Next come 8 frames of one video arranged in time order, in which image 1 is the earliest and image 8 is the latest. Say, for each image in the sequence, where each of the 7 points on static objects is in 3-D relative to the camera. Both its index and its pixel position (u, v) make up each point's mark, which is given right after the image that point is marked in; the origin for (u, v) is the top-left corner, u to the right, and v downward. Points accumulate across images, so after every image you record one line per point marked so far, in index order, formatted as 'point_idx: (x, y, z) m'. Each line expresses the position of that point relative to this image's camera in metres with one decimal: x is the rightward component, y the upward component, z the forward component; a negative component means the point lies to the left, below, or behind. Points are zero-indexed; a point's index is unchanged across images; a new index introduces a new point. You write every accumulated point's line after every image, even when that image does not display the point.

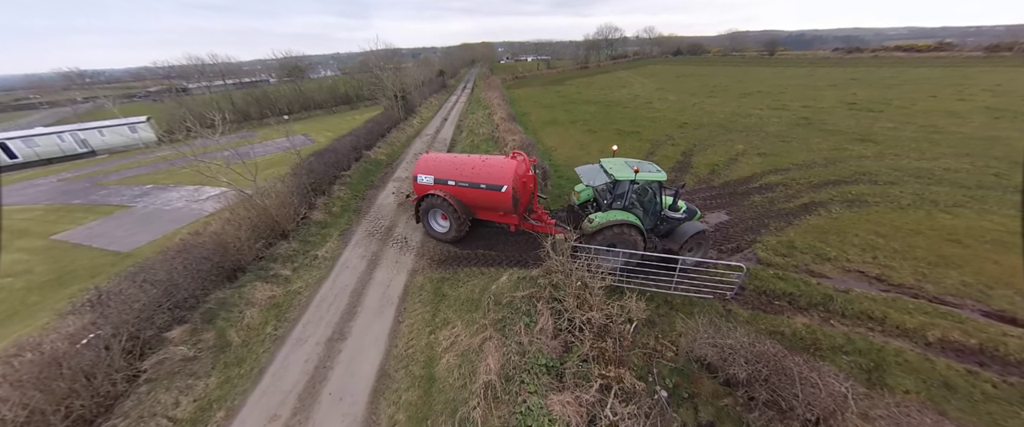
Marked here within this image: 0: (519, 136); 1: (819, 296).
0: (+0.3, +3.8, +13.9) m
1: (+6.2, -1.7, +5.7) m
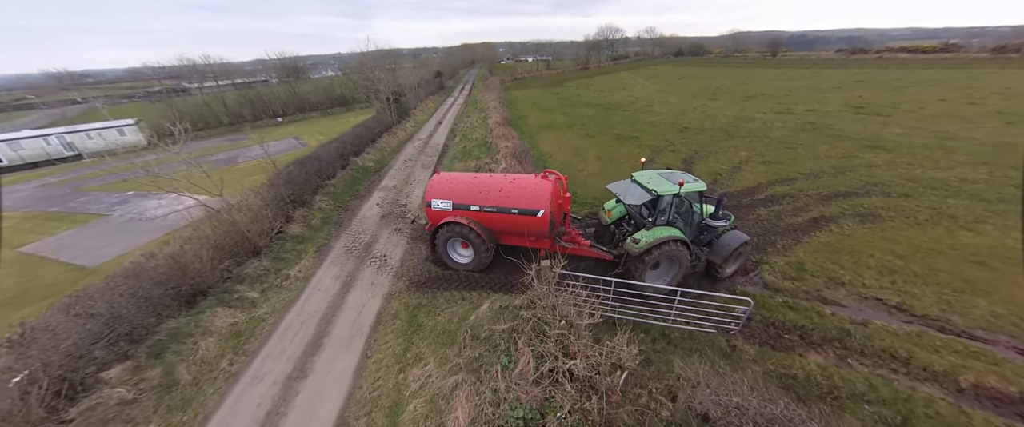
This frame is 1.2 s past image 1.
0: (0.0, +3.4, +13.3) m
1: (+5.9, -2.1, +5.1) m
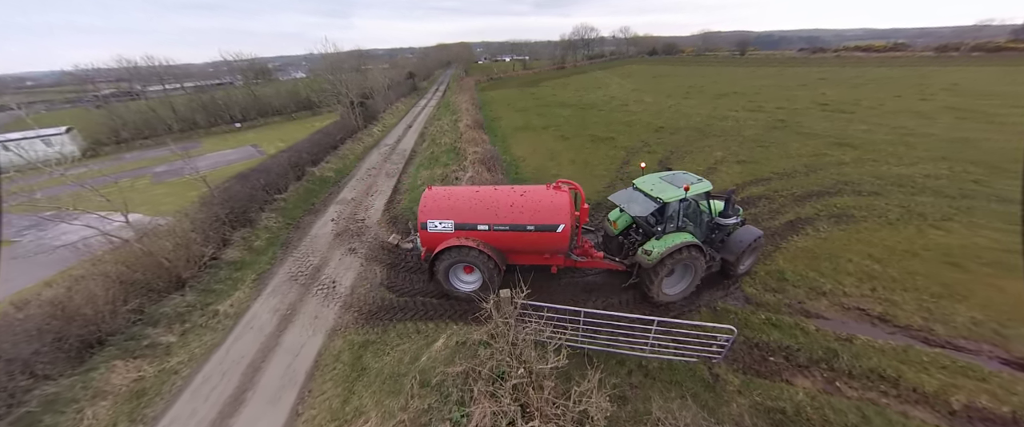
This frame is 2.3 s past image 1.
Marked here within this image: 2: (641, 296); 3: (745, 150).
0: (-1.3, +3.0, +12.6) m
1: (+5.2, -2.3, +4.7) m
2: (+2.9, -1.8, +6.1) m
3: (+11.1, +3.0, +13.4) m
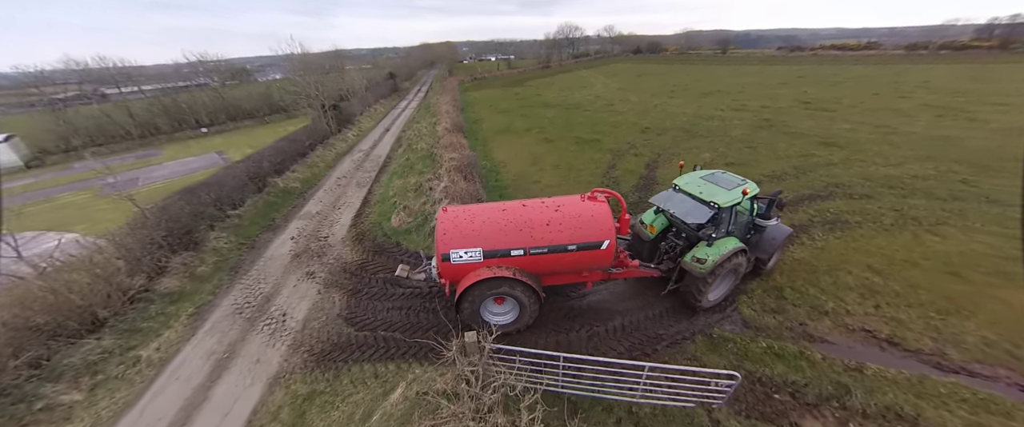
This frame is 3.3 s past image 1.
0: (-2.1, +2.6, +11.8) m
1: (+4.8, -2.6, +4.2) m
2: (+2.4, -2.1, +5.4) m
3: (+10.2, +2.9, +13.1) m
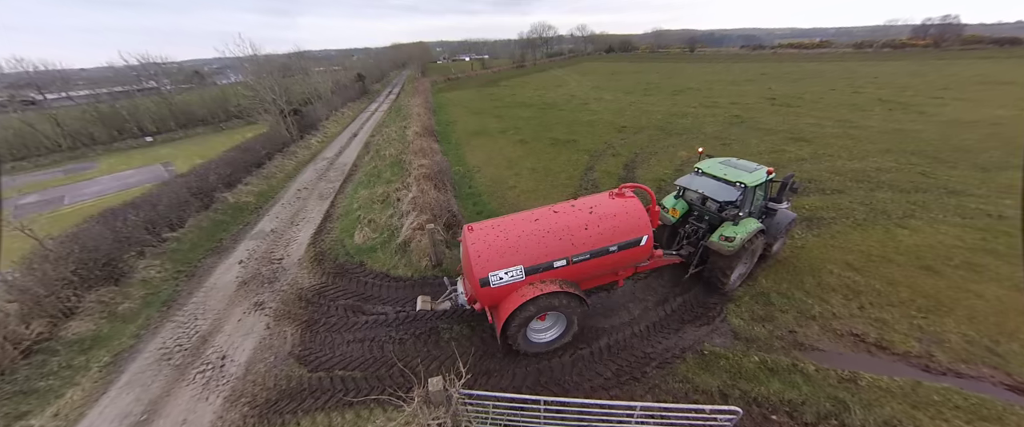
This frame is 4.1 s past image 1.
0: (-3.1, +2.2, +11.1) m
1: (+4.5, -2.7, +4.0) m
2: (+2.0, -2.3, +5.0) m
3: (+9.1, +3.0, +13.2) m
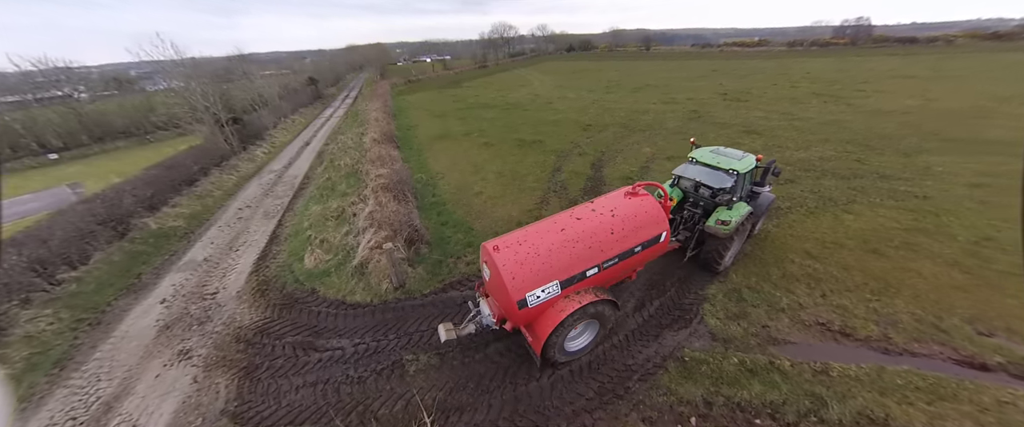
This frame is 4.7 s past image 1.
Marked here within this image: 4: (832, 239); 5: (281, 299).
0: (-4.3, +1.7, +10.4) m
1: (+4.1, -2.6, +3.9) m
2: (+1.5, -2.4, +4.8) m
3: (+7.6, +3.3, +13.5) m
4: (+8.1, -0.7, +7.1) m
5: (-5.2, -1.9, +6.3) m
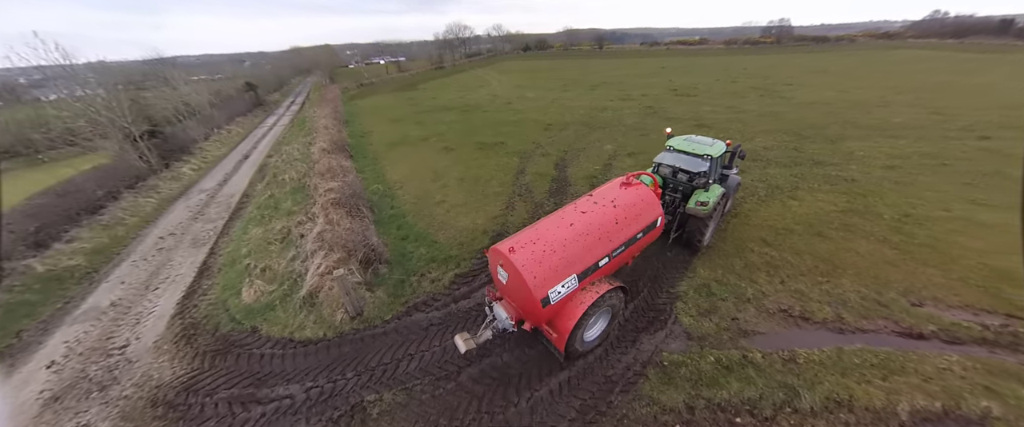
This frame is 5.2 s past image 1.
0: (-5.6, +1.2, +9.5) m
1: (+3.8, -2.5, +4.0) m
2: (+1.1, -2.5, +4.6) m
3: (+5.8, +3.6, +13.9) m
4: (+7.3, -0.3, +7.5) m
5: (-5.7, -2.5, +5.4) m
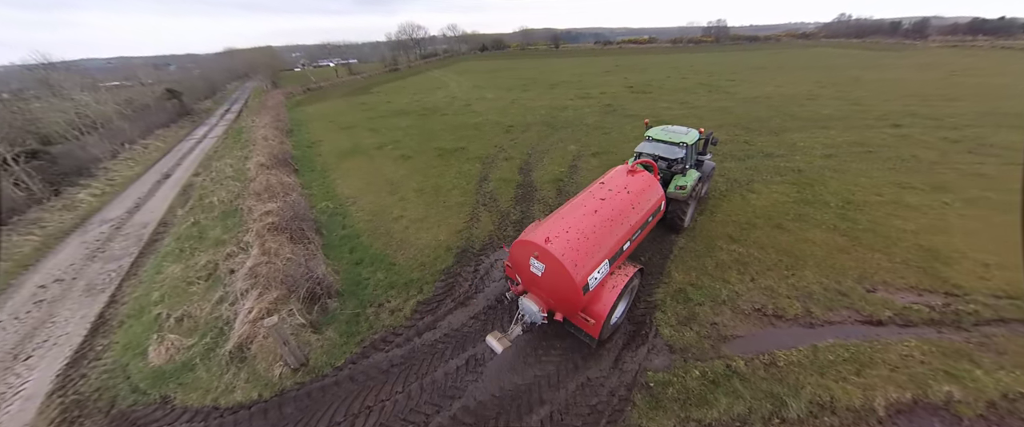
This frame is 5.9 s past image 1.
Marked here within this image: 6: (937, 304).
0: (-6.6, +0.5, +8.3) m
1: (+3.5, -2.6, +3.9) m
2: (+0.8, -2.8, +4.1) m
3: (+4.0, +3.6, +13.9) m
4: (+6.4, -0.2, +7.7) m
5: (-6.1, -3.2, +4.2) m
6: (+7.9, -1.7, +5.2) m
